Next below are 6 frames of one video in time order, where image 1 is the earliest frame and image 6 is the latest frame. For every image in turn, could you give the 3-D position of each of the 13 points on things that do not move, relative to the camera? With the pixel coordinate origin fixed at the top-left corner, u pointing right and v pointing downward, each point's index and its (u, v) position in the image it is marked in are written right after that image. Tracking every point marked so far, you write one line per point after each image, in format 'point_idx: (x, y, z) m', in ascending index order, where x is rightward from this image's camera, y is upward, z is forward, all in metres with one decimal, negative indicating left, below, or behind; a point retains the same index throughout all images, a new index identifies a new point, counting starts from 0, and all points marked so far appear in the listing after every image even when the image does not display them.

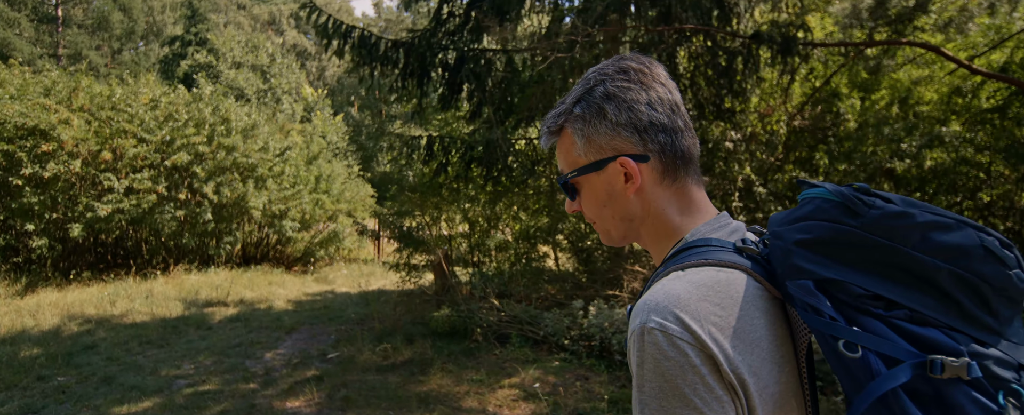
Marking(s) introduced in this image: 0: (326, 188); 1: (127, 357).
0: (-4.8, +0.5, +14.4) m
1: (-4.4, -1.7, +6.4) m
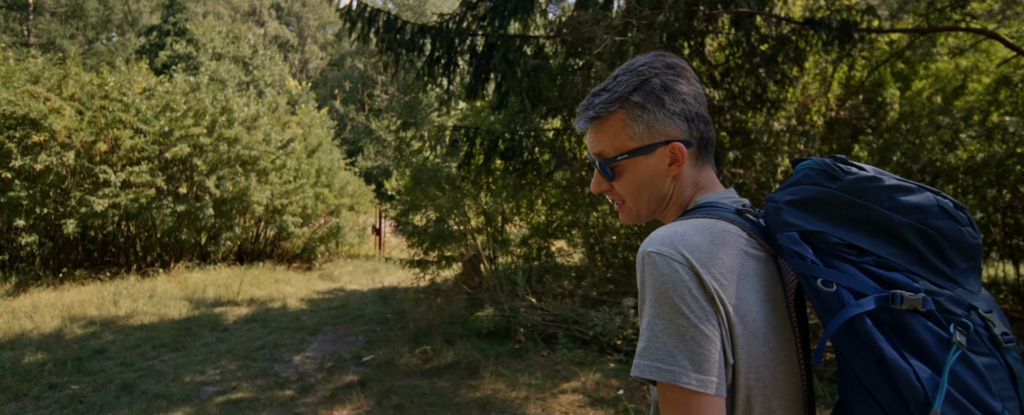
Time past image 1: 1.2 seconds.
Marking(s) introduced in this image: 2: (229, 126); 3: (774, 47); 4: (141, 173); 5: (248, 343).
0: (-4.6, +0.6, +13.9) m
1: (-3.9, -1.7, +6.0) m
2: (-5.8, +1.7, +11.5) m
3: (+2.9, +1.8, +6.1) m
4: (-6.9, +0.6, +10.4) m
5: (-3.1, -1.6, +6.5) m
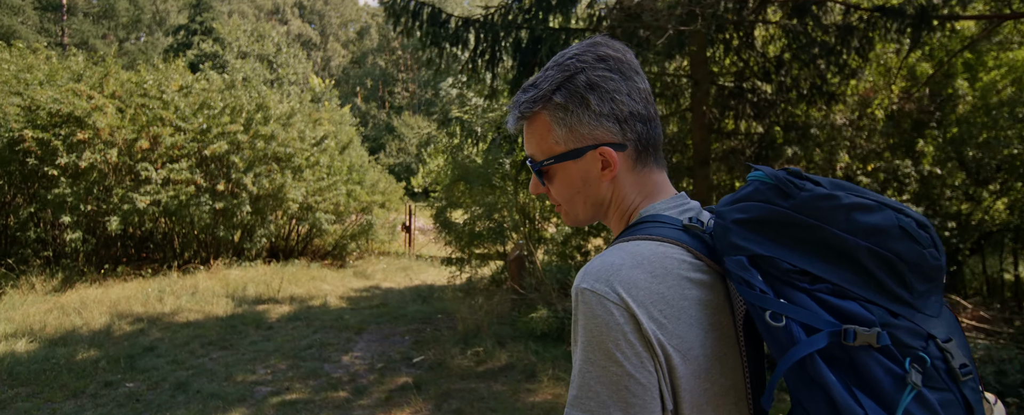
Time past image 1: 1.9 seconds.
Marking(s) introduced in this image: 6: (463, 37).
0: (-3.8, +0.7, +13.9) m
1: (-3.4, -1.6, +6.0) m
2: (-5.1, +1.8, +11.5) m
3: (+3.4, +1.8, +5.9) m
4: (-6.2, +0.7, +10.4) m
5: (-2.5, -1.6, +6.4) m
6: (-0.6, +2.1, +6.9) m
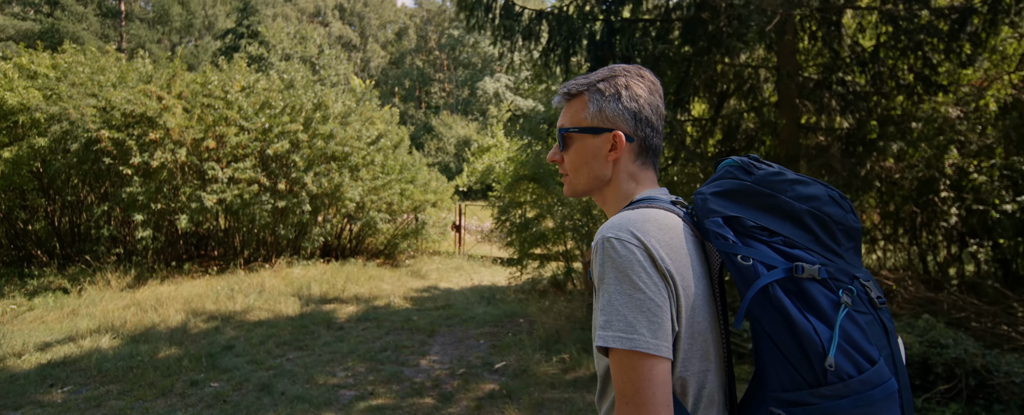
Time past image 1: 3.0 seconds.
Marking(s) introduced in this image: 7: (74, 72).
0: (-2.4, +0.7, +13.8) m
1: (-2.6, -1.6, +5.9) m
2: (-3.9, +1.8, +11.6) m
3: (+4.3, +1.8, +5.4) m
4: (-5.0, +0.7, +10.6) m
5: (-1.6, -1.5, +6.3) m
6: (+0.3, +2.1, +6.7) m
7: (-7.9, +2.4, +10.1) m
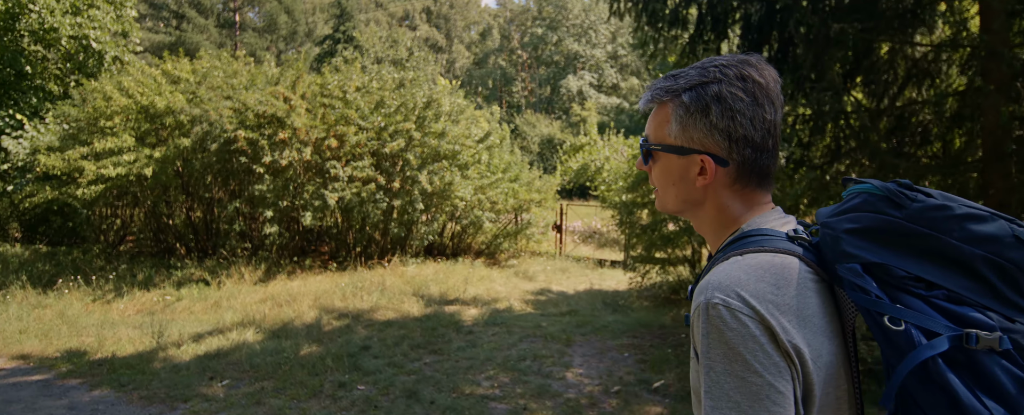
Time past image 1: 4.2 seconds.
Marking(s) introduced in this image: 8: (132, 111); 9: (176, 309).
0: (+0.2, +0.7, +13.6) m
1: (-1.1, -1.6, +5.8) m
2: (-1.6, +1.8, +11.6) m
3: (+5.6, +1.7, +4.3) m
4: (-2.8, +0.8, +10.7) m
5: (-0.1, -1.6, +6.1) m
6: (+1.9, +2.1, +6.1) m
7: (-5.7, +2.5, +10.7) m
8: (-7.0, +1.8, +10.3) m
9: (-4.9, -1.5, +8.2) m
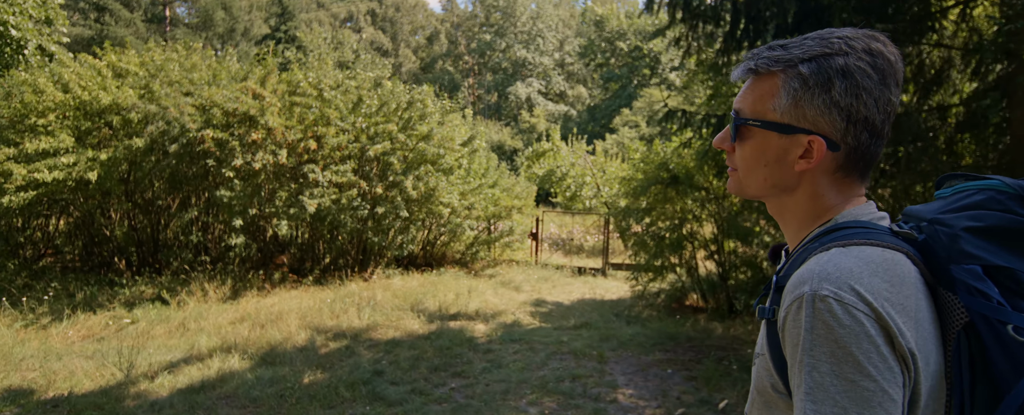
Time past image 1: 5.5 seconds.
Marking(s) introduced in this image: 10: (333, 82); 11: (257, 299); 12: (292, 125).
0: (-0.3, +0.6, +13.1) m
1: (-0.7, -1.7, +5.2) m
2: (-1.9, +1.7, +10.9) m
3: (+6.1, +1.6, +4.5) m
4: (-3.0, +0.6, +9.9) m
5: (+0.2, -1.6, +5.6) m
6: (+2.2, +2.0, +5.9) m
7: (-5.9, +2.4, +9.6) m
8: (-7.1, +1.6, +9.0) m
9: (-4.8, -1.6, +7.2) m
10: (-3.3, +2.3, +10.3) m
11: (-3.9, -1.4, +8.6) m
12: (-3.8, +1.4, +9.5) m
